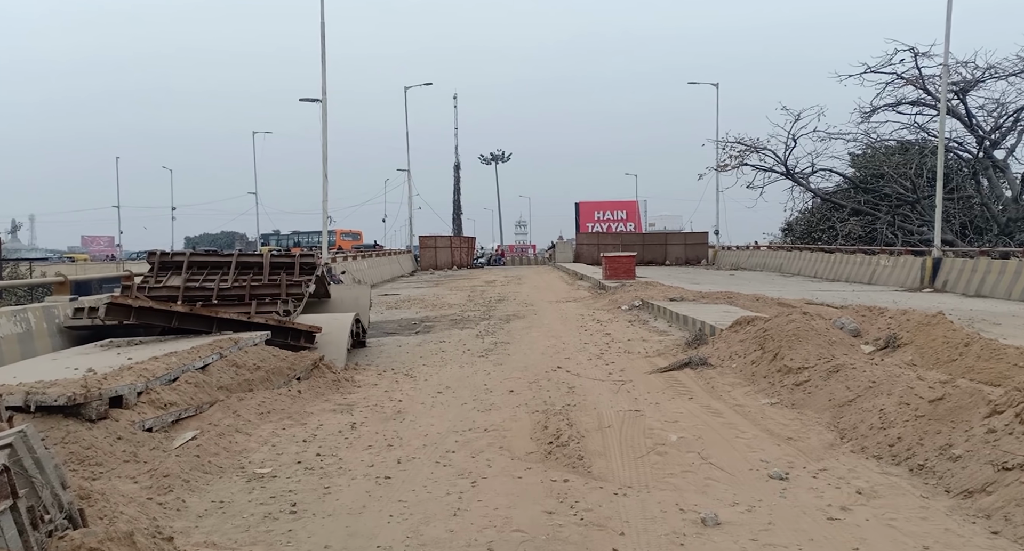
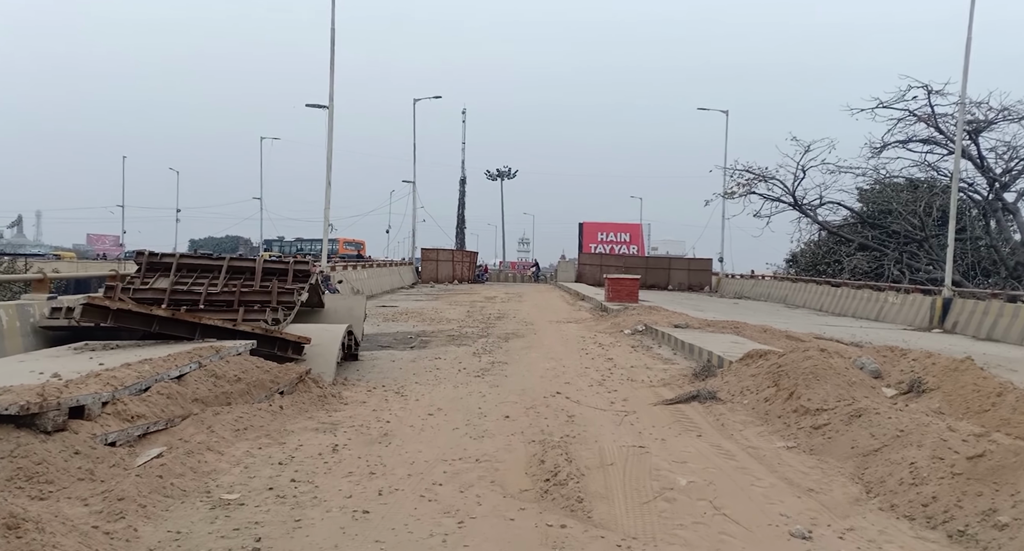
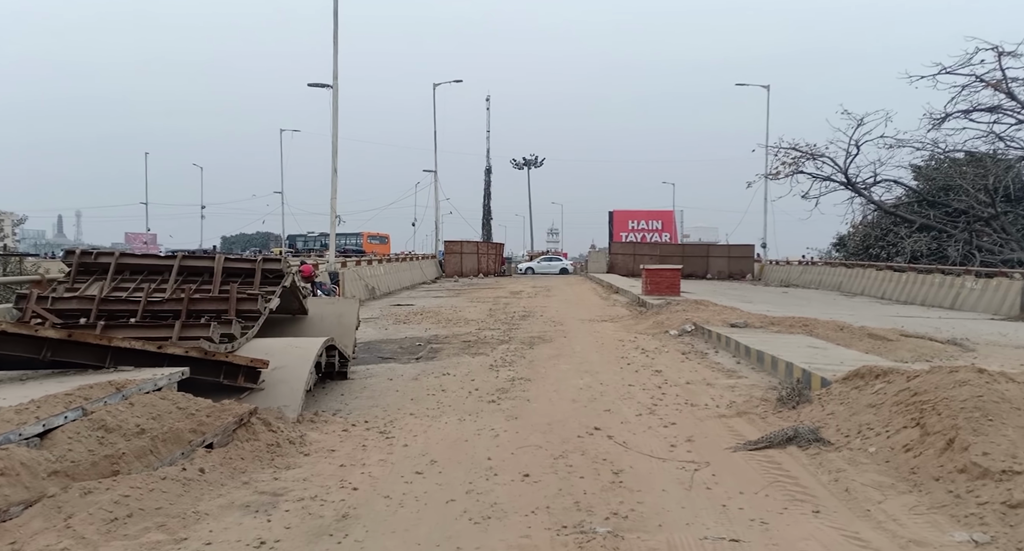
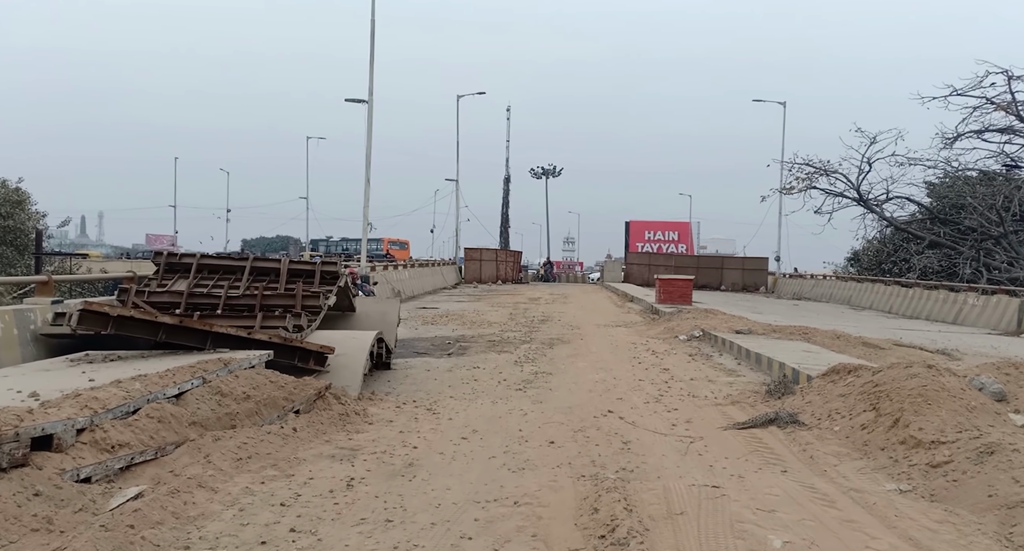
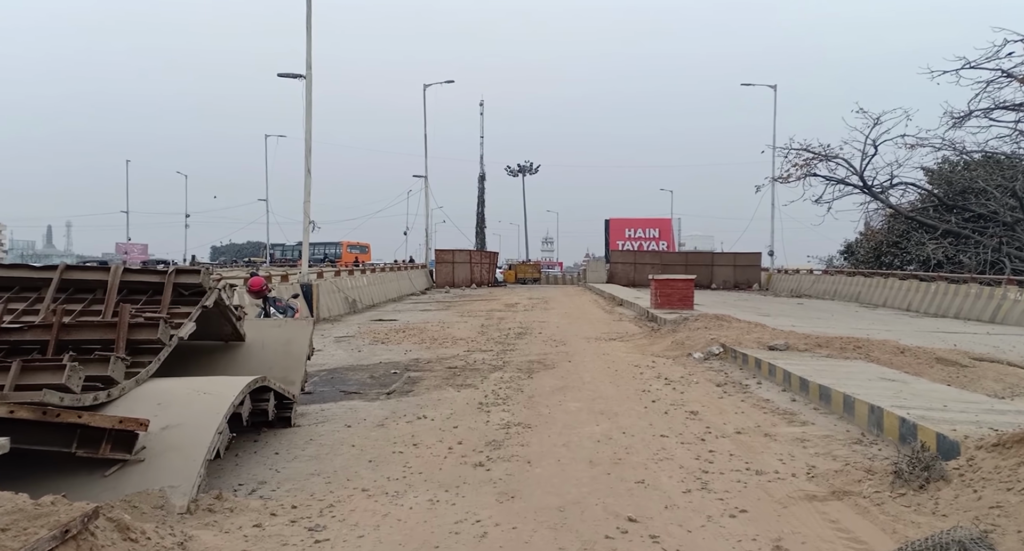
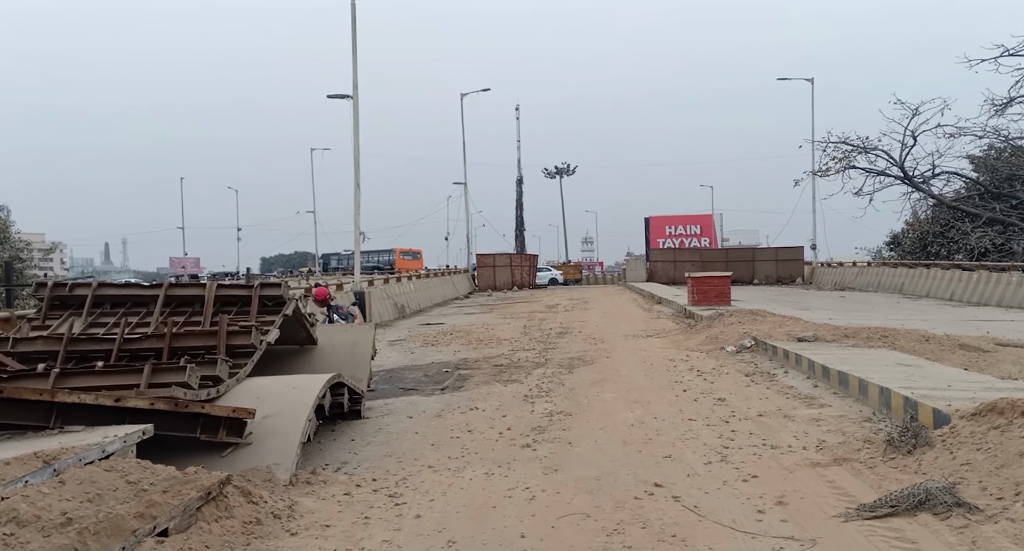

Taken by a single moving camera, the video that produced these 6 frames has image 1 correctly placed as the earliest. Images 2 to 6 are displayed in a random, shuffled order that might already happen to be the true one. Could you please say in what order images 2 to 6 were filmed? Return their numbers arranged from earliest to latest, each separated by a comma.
2, 4, 3, 6, 5
